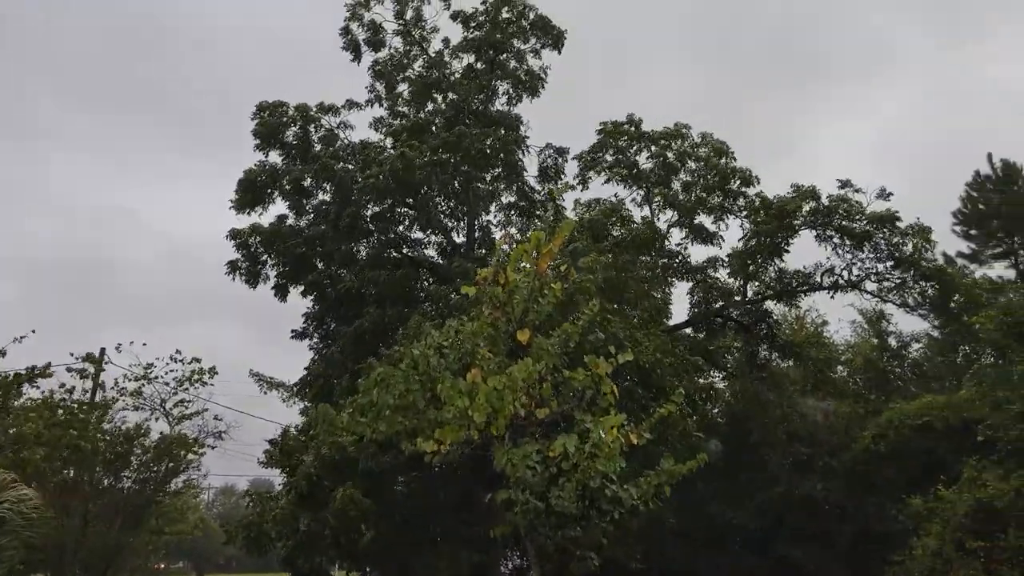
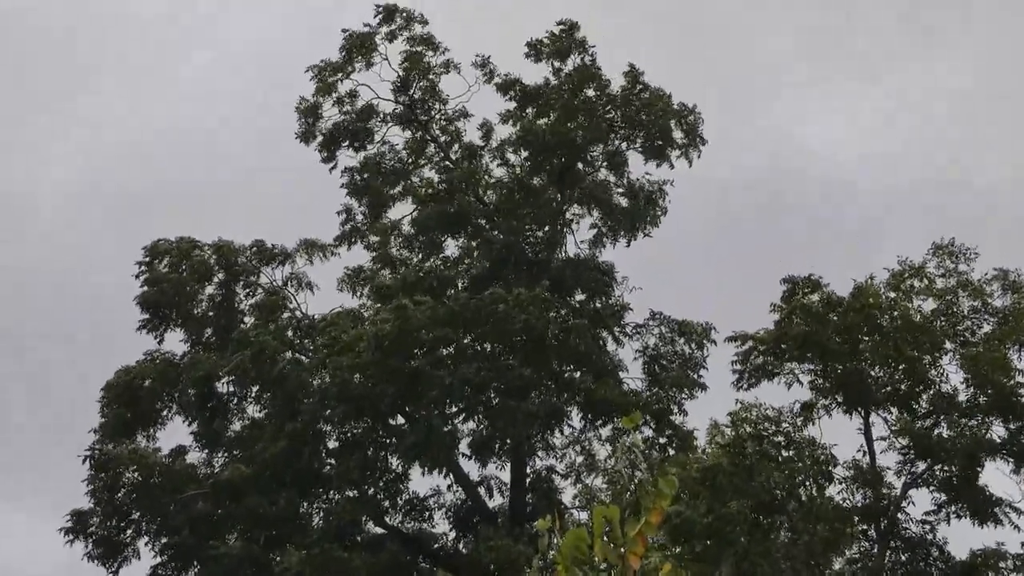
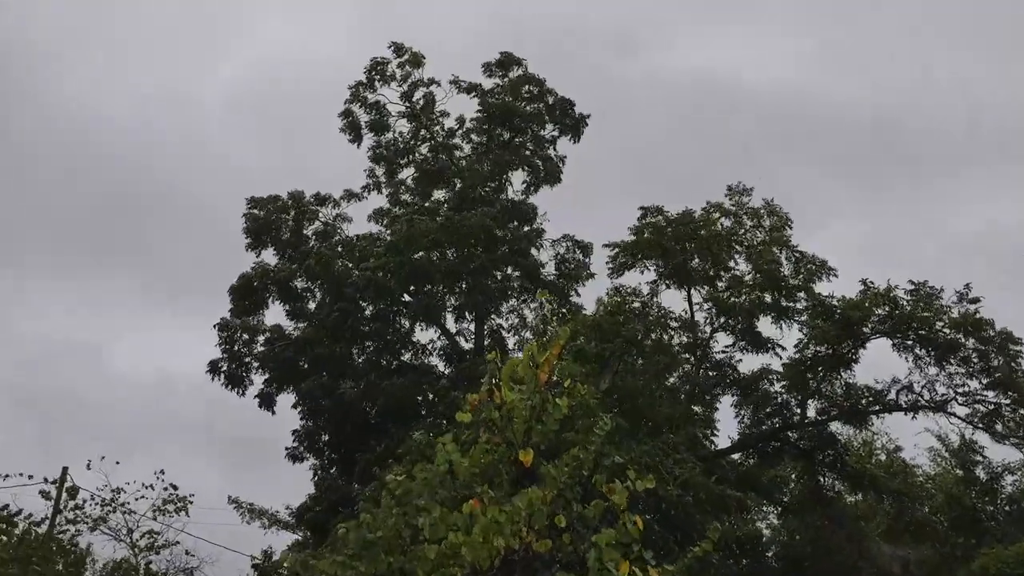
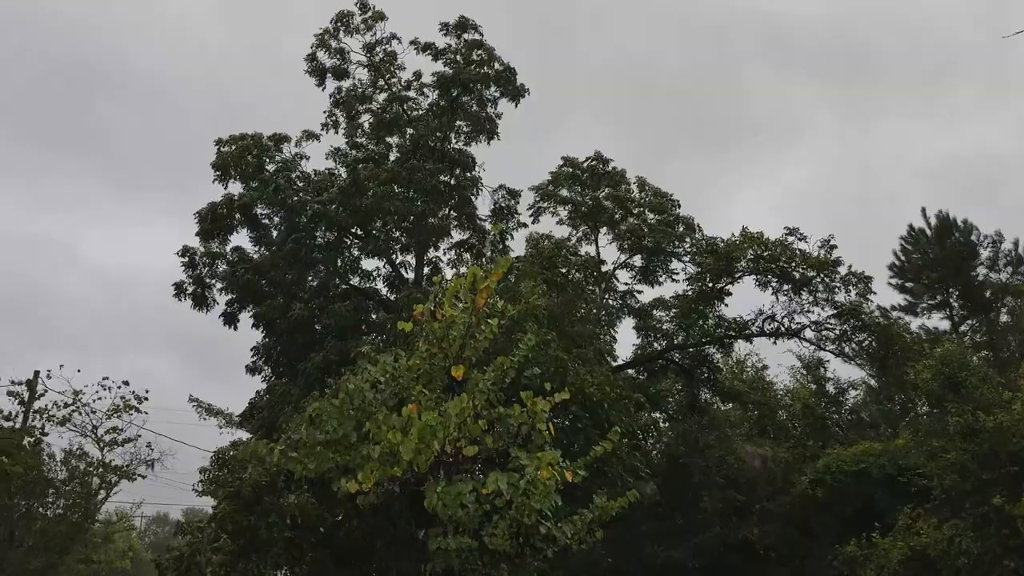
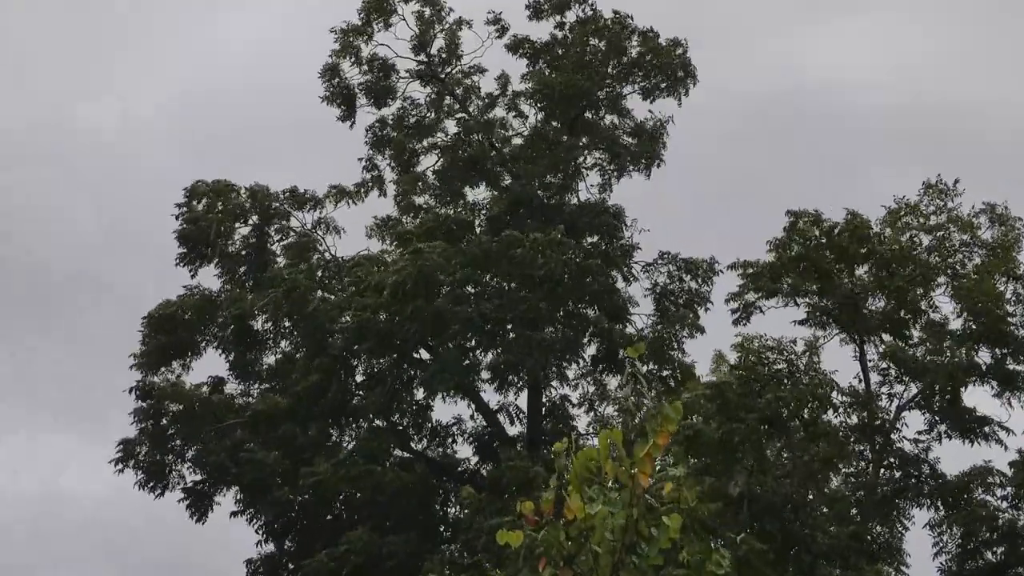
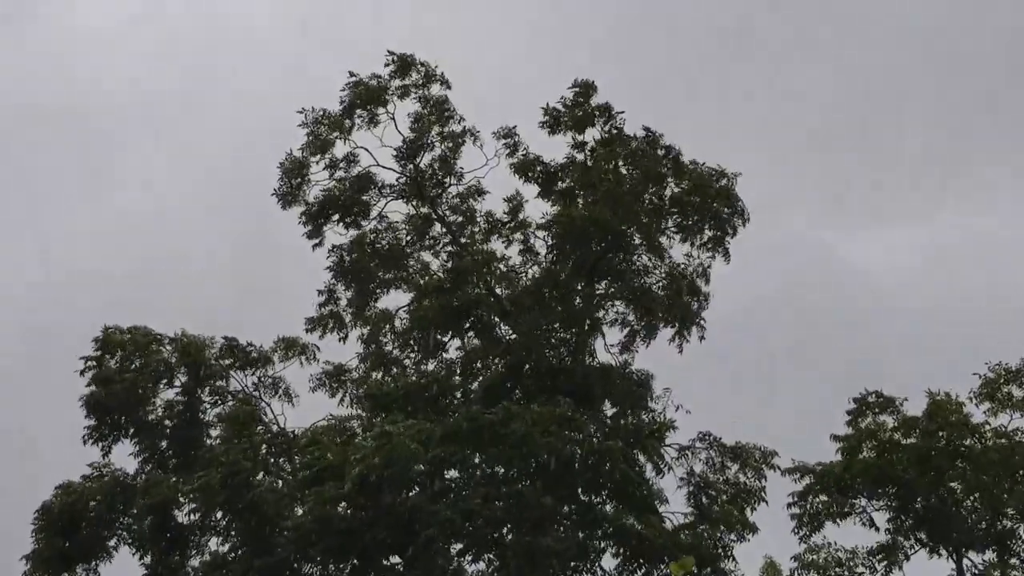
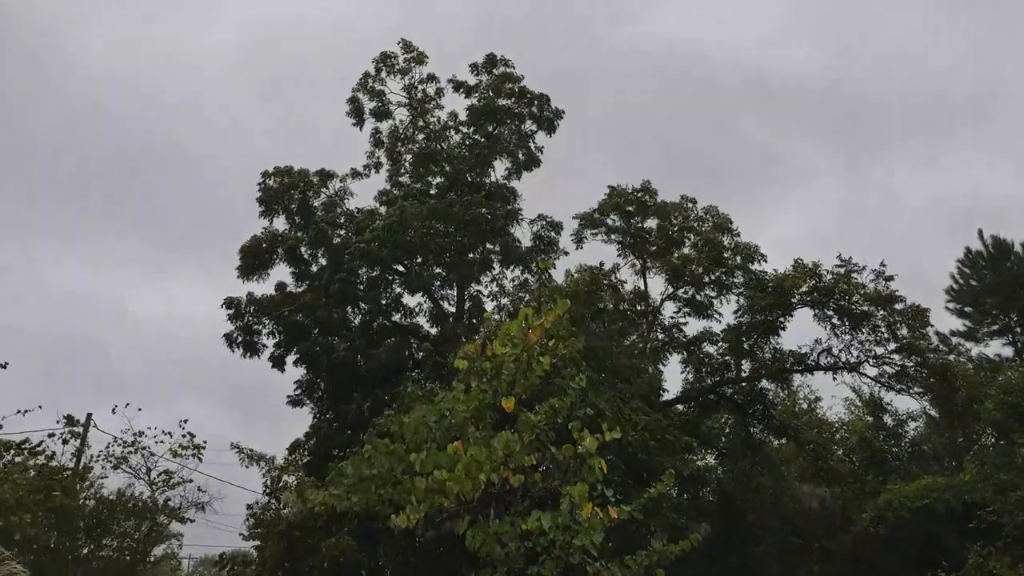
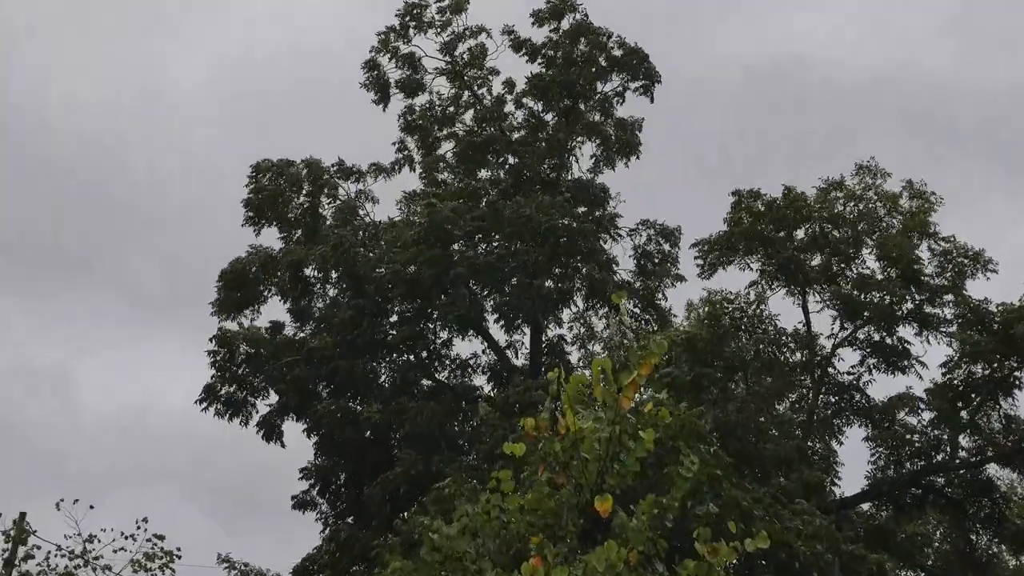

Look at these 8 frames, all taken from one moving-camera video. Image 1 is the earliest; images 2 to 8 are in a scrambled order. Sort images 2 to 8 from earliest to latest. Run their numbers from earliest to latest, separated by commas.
4, 7, 3, 8, 5, 2, 6
